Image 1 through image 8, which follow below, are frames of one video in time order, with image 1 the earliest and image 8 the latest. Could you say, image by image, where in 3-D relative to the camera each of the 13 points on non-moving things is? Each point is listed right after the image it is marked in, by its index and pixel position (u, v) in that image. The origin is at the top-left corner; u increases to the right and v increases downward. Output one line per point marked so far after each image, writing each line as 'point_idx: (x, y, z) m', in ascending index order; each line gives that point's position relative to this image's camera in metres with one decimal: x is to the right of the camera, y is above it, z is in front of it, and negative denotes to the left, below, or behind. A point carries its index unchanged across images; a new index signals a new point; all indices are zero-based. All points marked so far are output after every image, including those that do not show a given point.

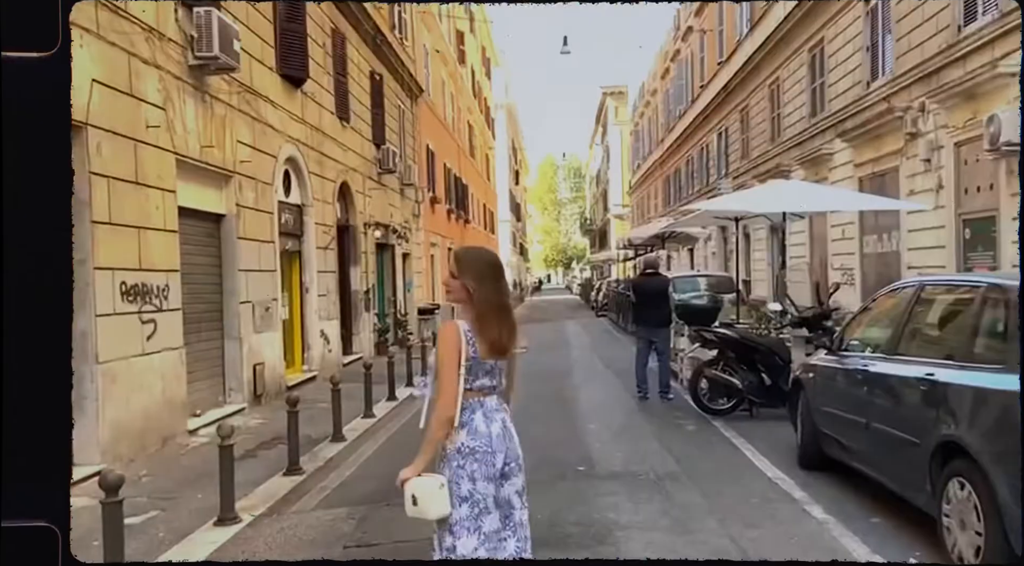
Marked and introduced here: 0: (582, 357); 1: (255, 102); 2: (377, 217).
0: (+1.4, -1.4, +16.0) m
1: (-3.5, +2.5, +11.3) m
2: (-3.1, +1.5, +19.0) m
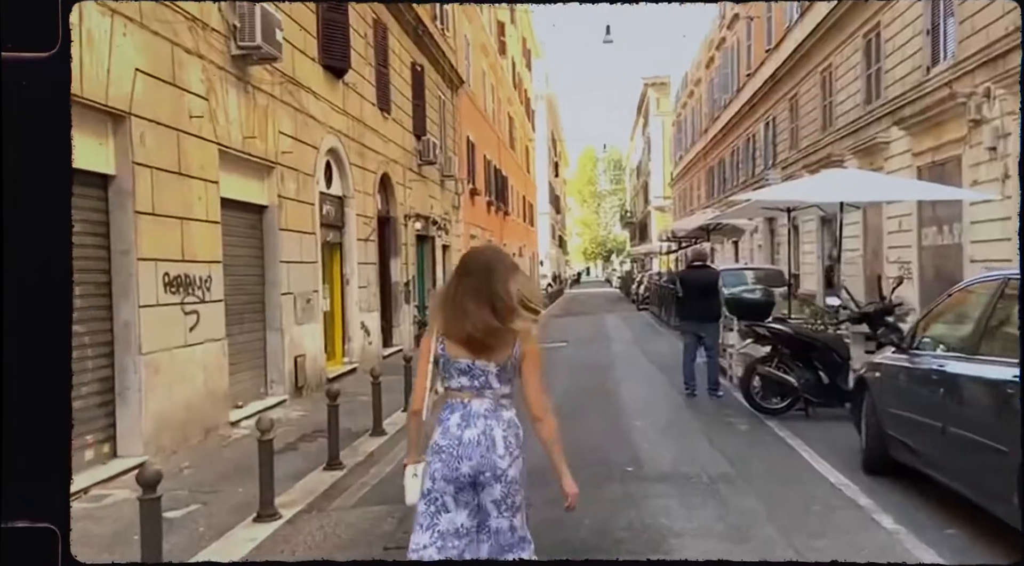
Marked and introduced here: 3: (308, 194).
0: (+2.2, -1.3, +15.7) m
1: (-2.9, +2.6, +11.2) m
2: (-2.2, +1.7, +18.9) m
3: (-2.8, +1.2, +11.6) m
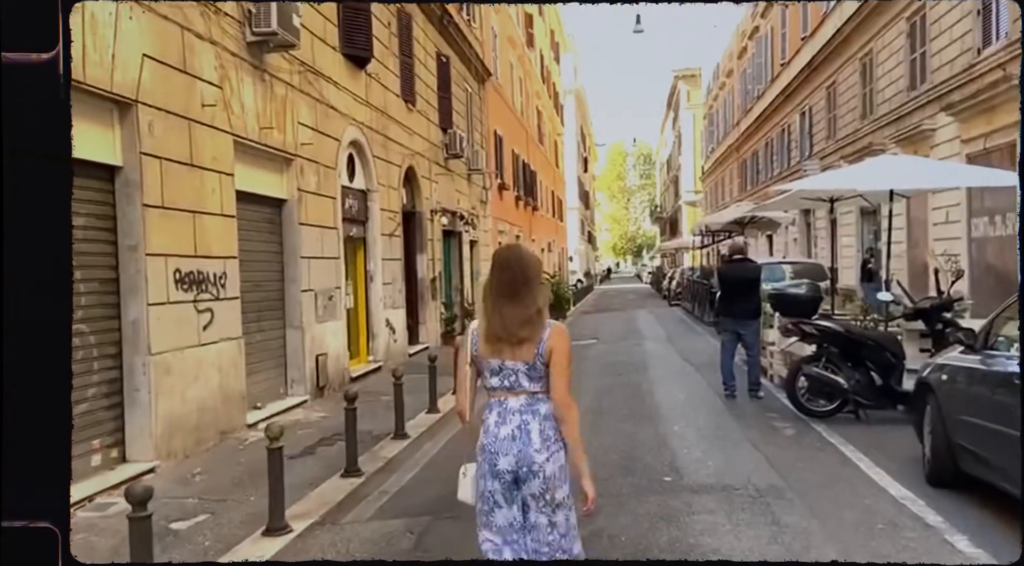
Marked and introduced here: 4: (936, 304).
0: (+2.7, -1.2, +15.2) m
1: (-2.5, +2.6, +10.8) m
2: (-1.5, +1.8, +18.5) m
3: (-2.5, +1.3, +11.2) m
4: (+3.8, -0.2, +7.5) m
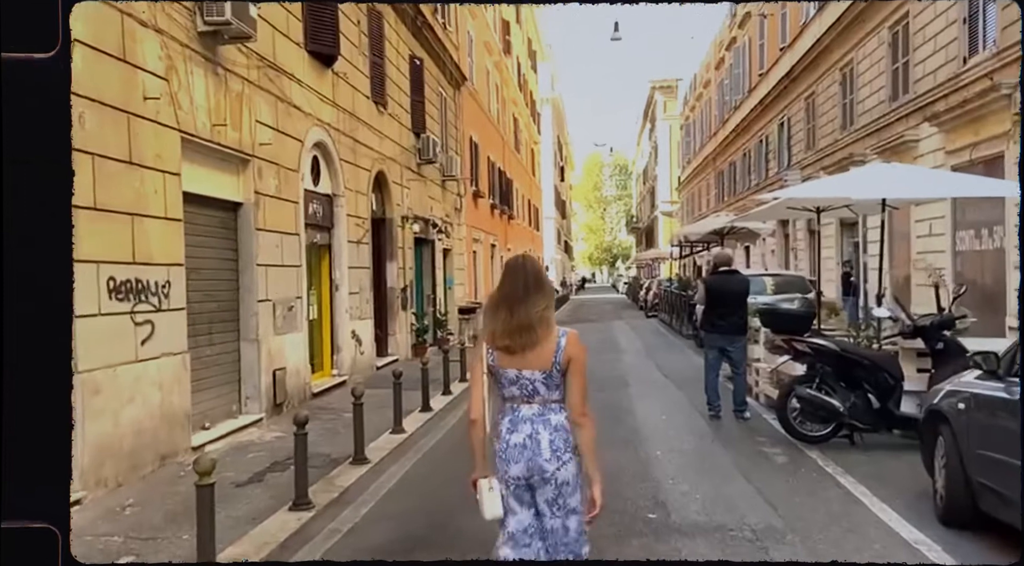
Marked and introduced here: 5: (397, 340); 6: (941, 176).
0: (+2.2, -1.4, +14.6) m
1: (-2.9, +2.5, +10.2) m
2: (-2.1, +1.6, +17.9) m
3: (-2.8, +1.2, +10.6) m
4: (+3.6, -0.3, +7.0) m
5: (-2.2, -1.1, +16.2) m
6: (+5.0, +1.2, +9.7) m
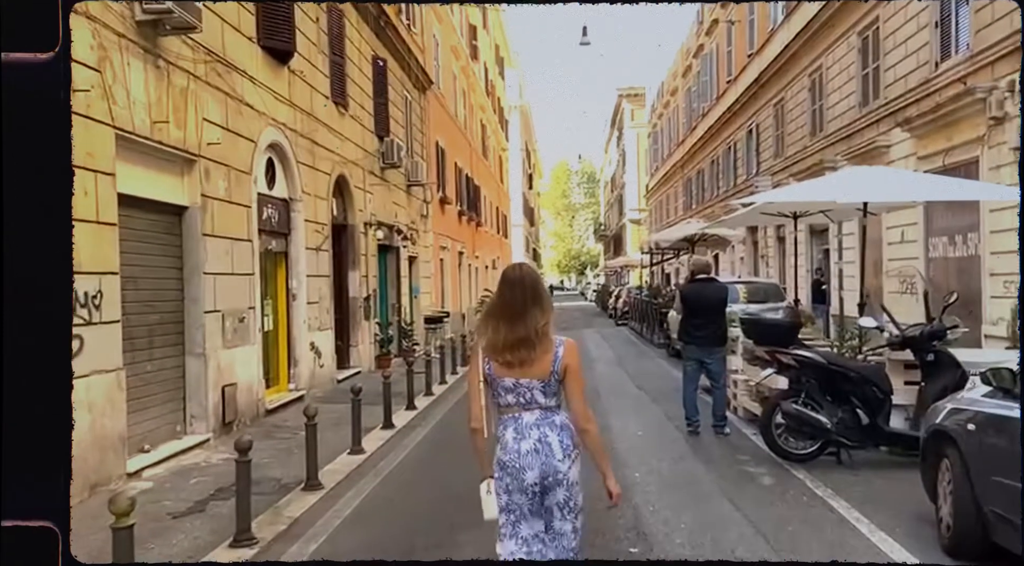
0: (+1.7, -1.5, +14.2) m
1: (-3.3, +2.4, +9.6) m
2: (-2.8, +1.4, +17.3) m
3: (-3.2, +1.1, +9.9) m
4: (+3.3, -0.4, +6.6) m
5: (-2.8, -1.3, +15.6) m
6: (+4.6, +1.2, +9.3) m
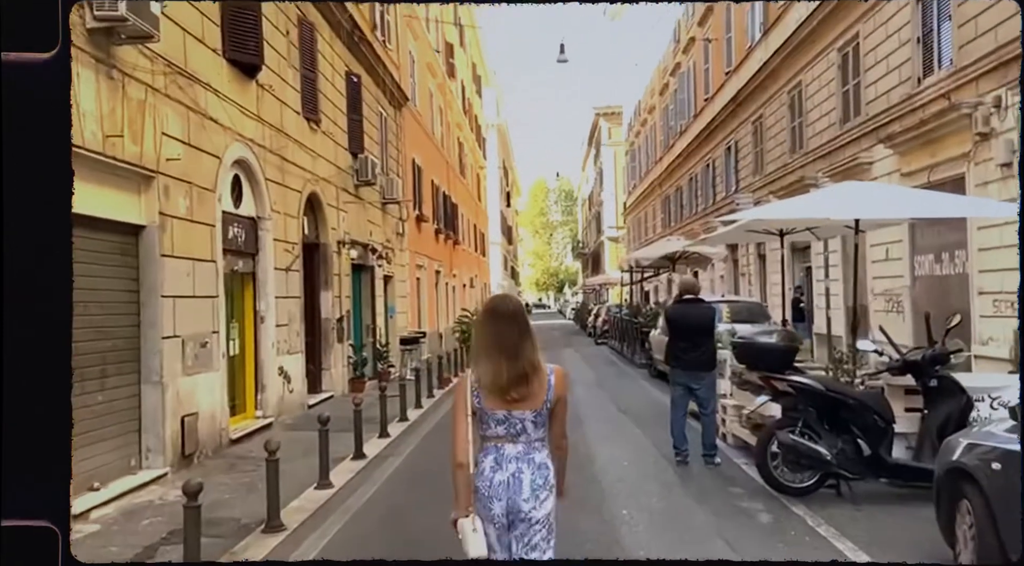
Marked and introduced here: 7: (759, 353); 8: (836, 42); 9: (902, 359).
0: (+1.3, -1.9, +13.7) m
1: (-3.5, +2.1, +9.1) m
2: (-3.2, +1.0, +16.8) m
3: (-3.5, +0.8, +9.4) m
4: (+3.1, -0.5, +6.2) m
5: (-3.2, -1.7, +15.0) m
6: (+4.4, +1.0, +9.1) m
7: (+2.0, -0.6, +6.7) m
8: (+7.1, +5.3, +18.4) m
9: (+3.0, -0.6, +6.4) m
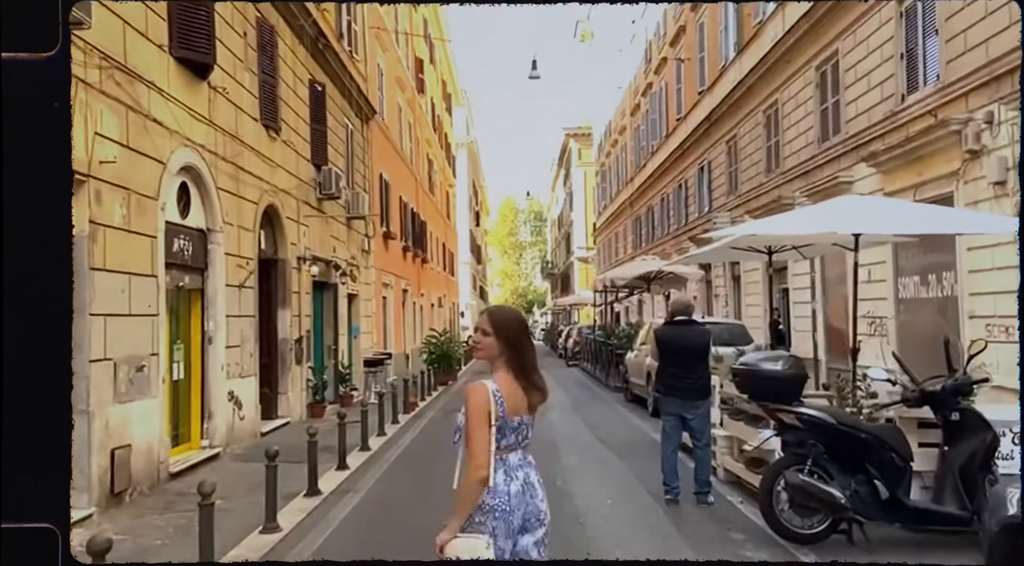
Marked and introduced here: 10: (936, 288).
0: (+0.8, -2.2, +13.0) m
1: (-3.8, +2.0, +8.3) m
2: (-3.8, +0.6, +15.9) m
3: (-3.8, +0.6, +8.6) m
4: (+2.9, -0.7, +5.6) m
5: (-3.8, -2.0, +14.1) m
6: (+4.1, +0.7, +8.5) m
7: (+1.8, -0.7, +6.0) m
8: (+6.5, +4.8, +18.1) m
9: (+2.8, -0.7, +5.7) m
10: (+6.5, -0.1, +12.8) m
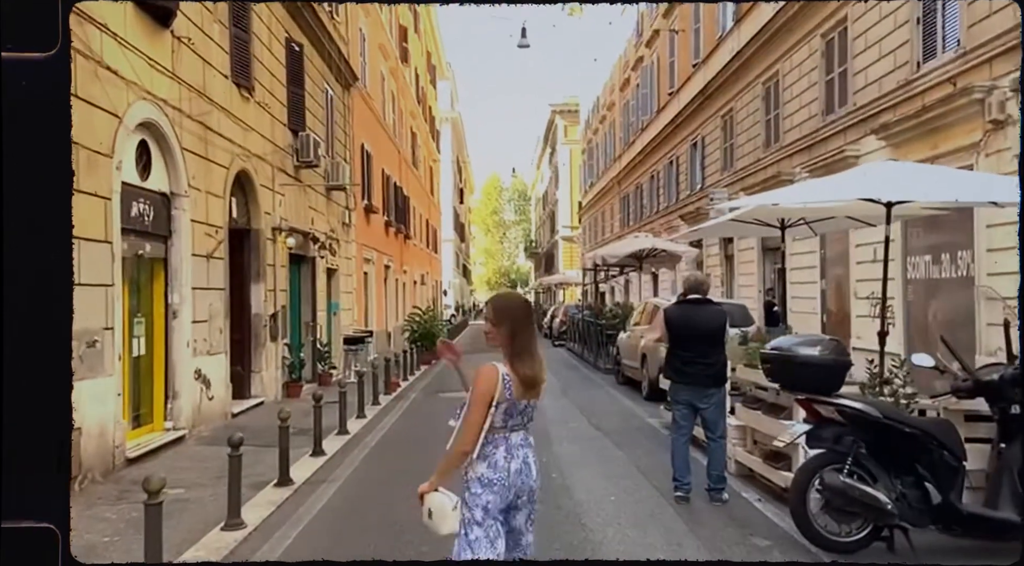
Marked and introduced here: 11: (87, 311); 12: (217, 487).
0: (+0.7, -1.8, +12.3) m
1: (-3.8, +2.3, +7.3) m
2: (-4.0, +1.1, +15.0) m
3: (-3.8, +0.9, +7.7) m
4: (+2.9, -0.5, +4.9) m
5: (-4.0, -1.5, +13.3) m
6: (+4.0, +0.9, +7.8) m
7: (+1.8, -0.5, +5.3) m
8: (+6.3, +5.3, +17.3) m
9: (+2.8, -0.6, +5.0) m
10: (+6.4, +0.2, +12.2) m
11: (-3.8, -0.2, +7.4) m
12: (-2.7, -1.9, +7.6) m
